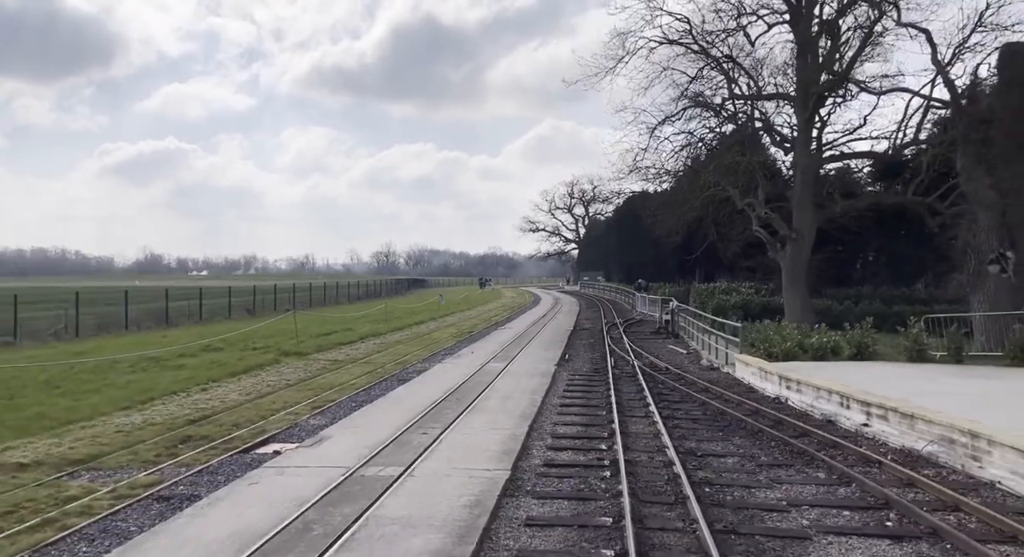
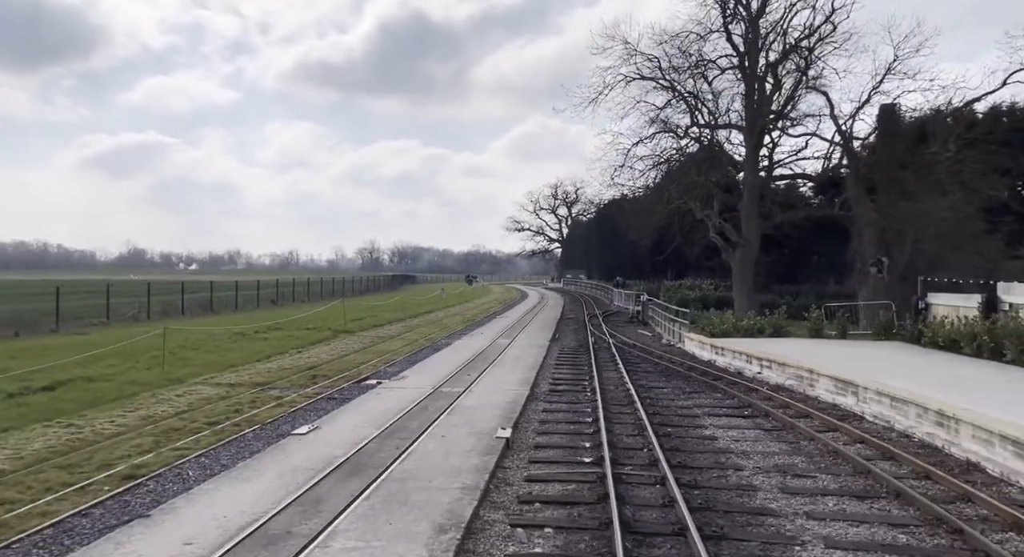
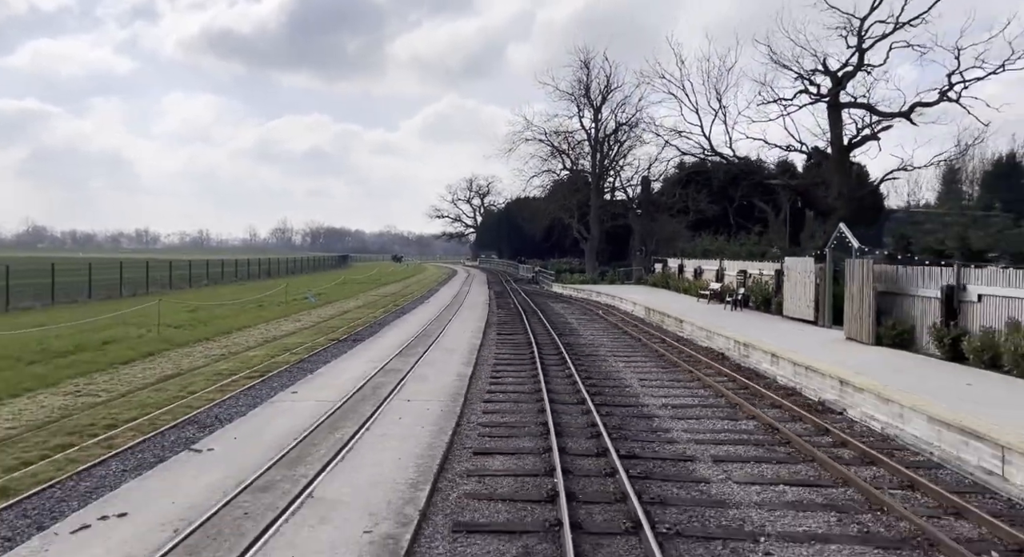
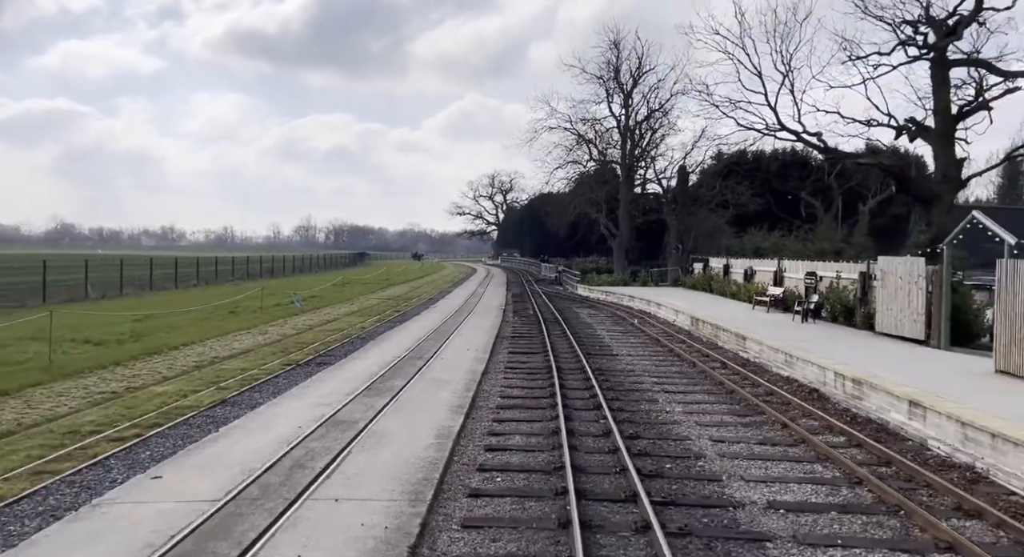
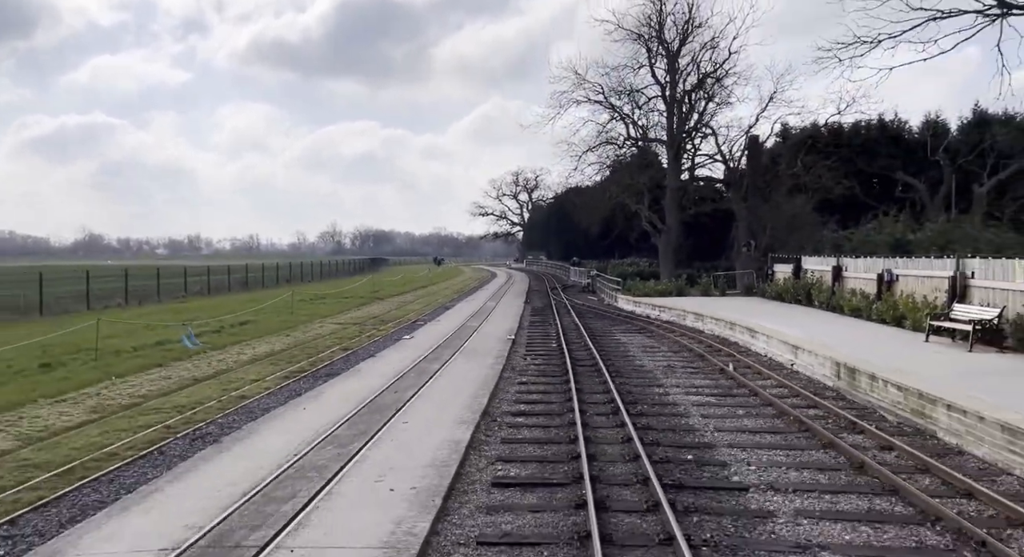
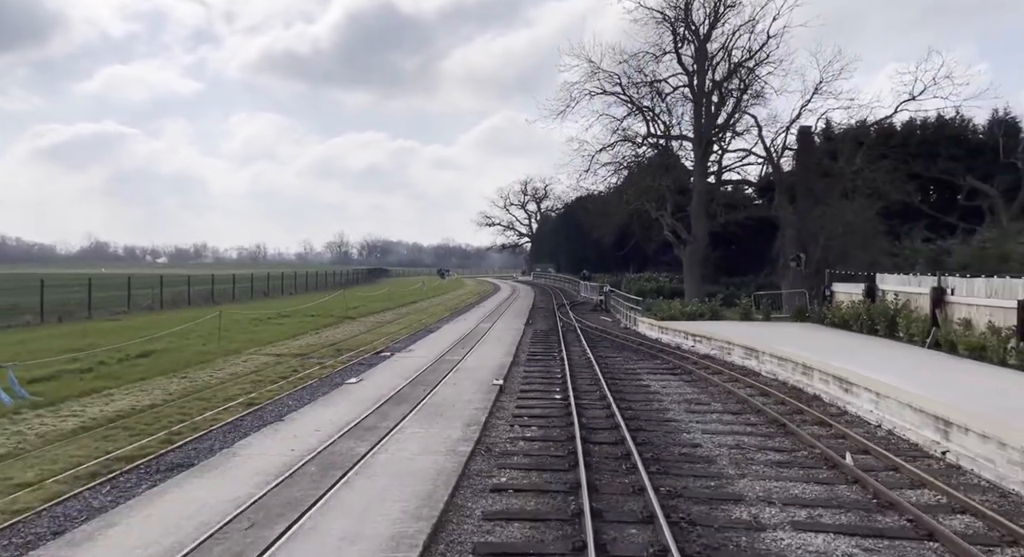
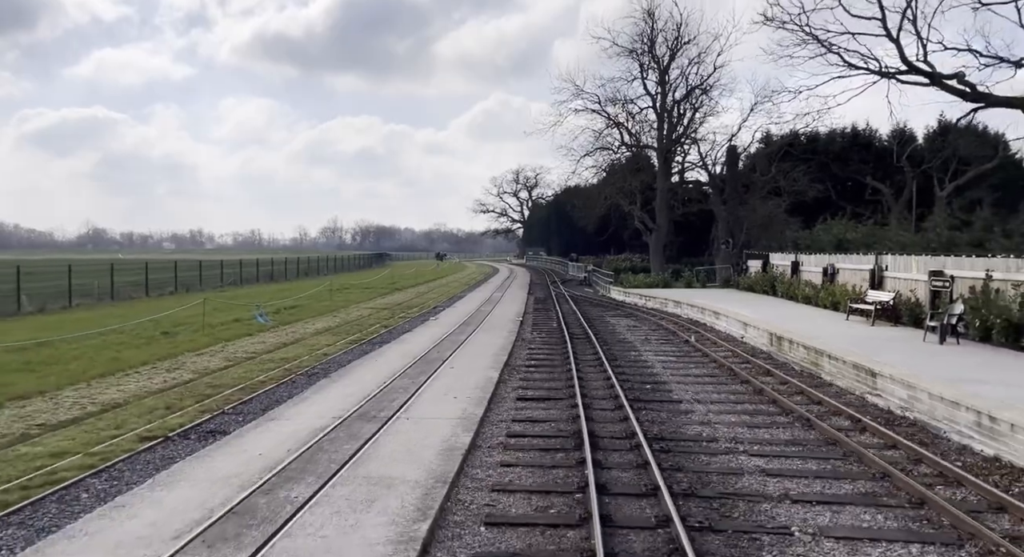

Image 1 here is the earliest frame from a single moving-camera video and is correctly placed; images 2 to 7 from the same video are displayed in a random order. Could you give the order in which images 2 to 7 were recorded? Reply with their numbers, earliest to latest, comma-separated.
2, 6, 5, 7, 4, 3
